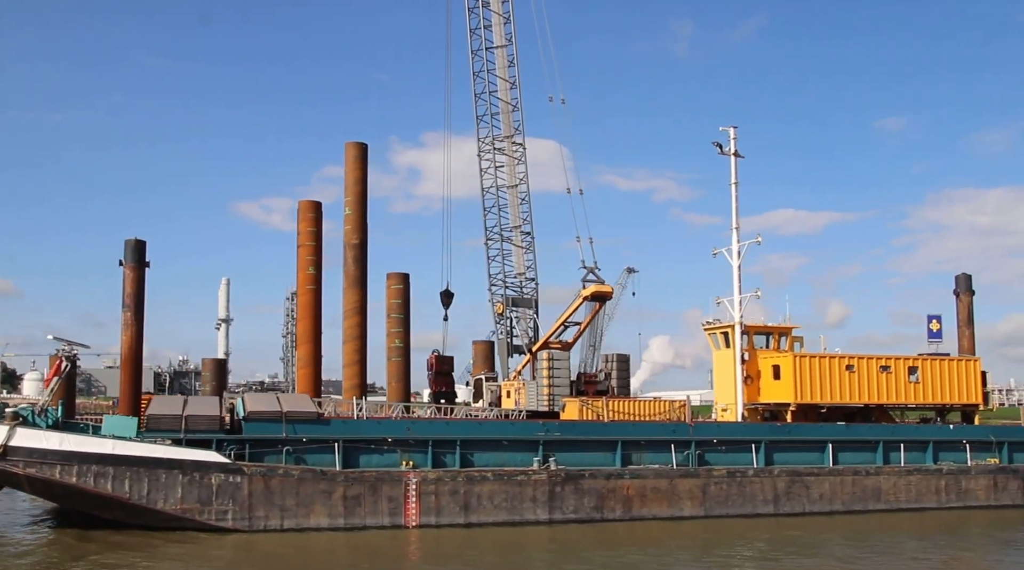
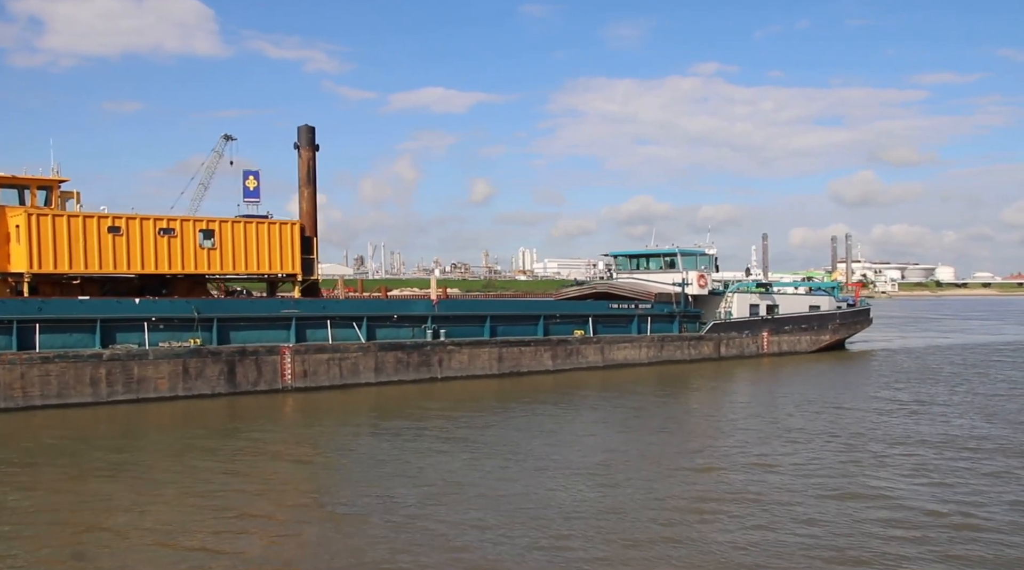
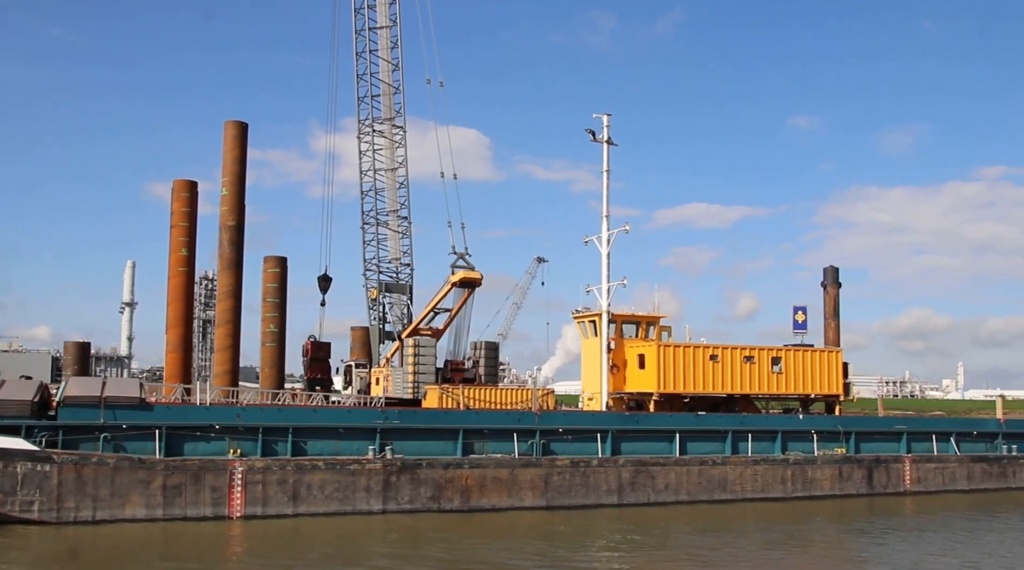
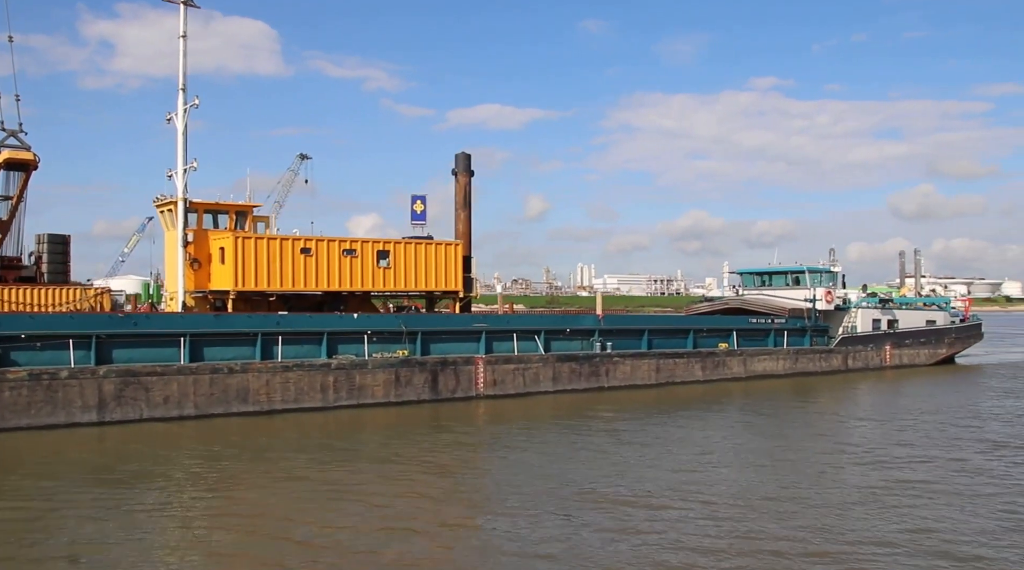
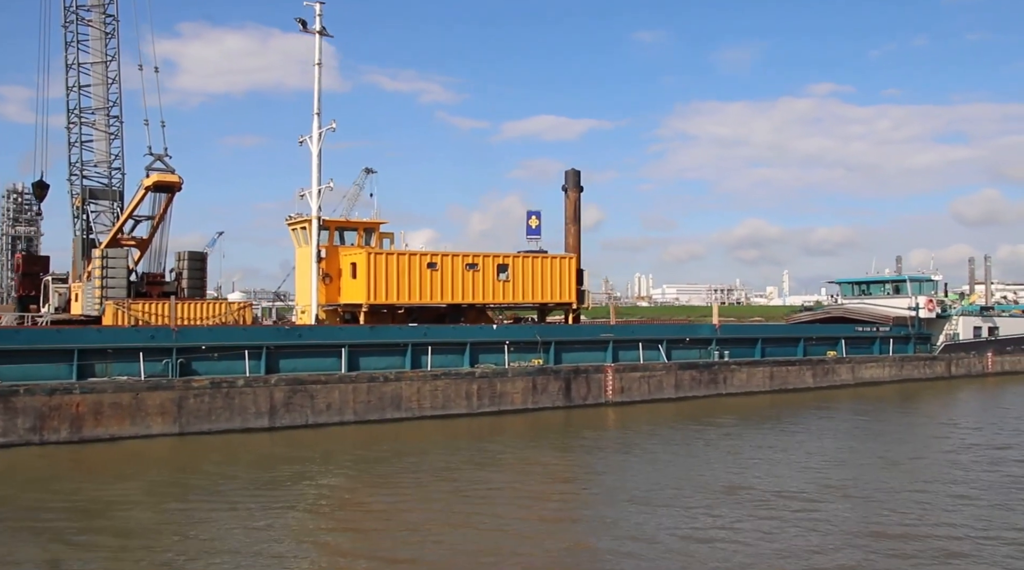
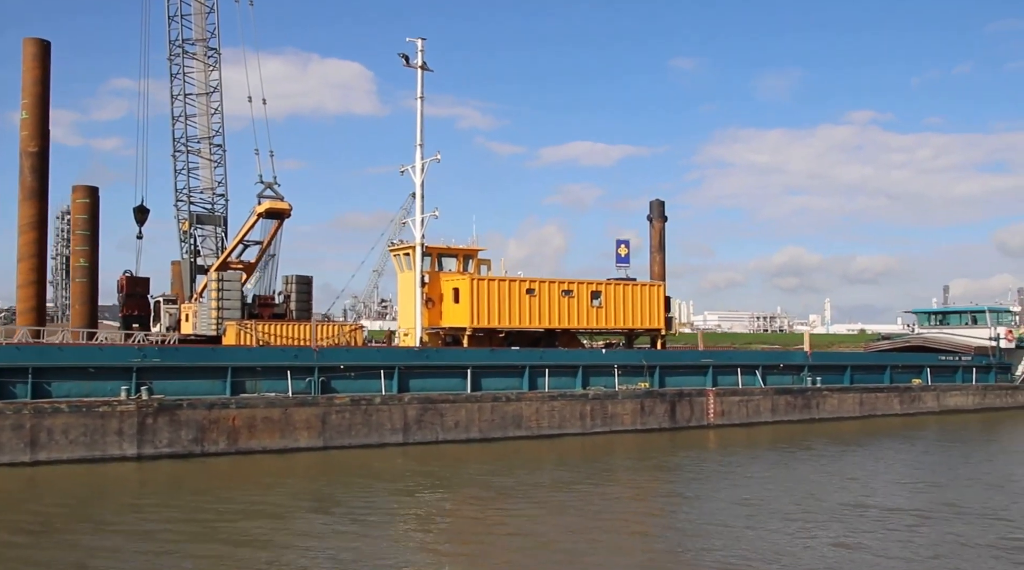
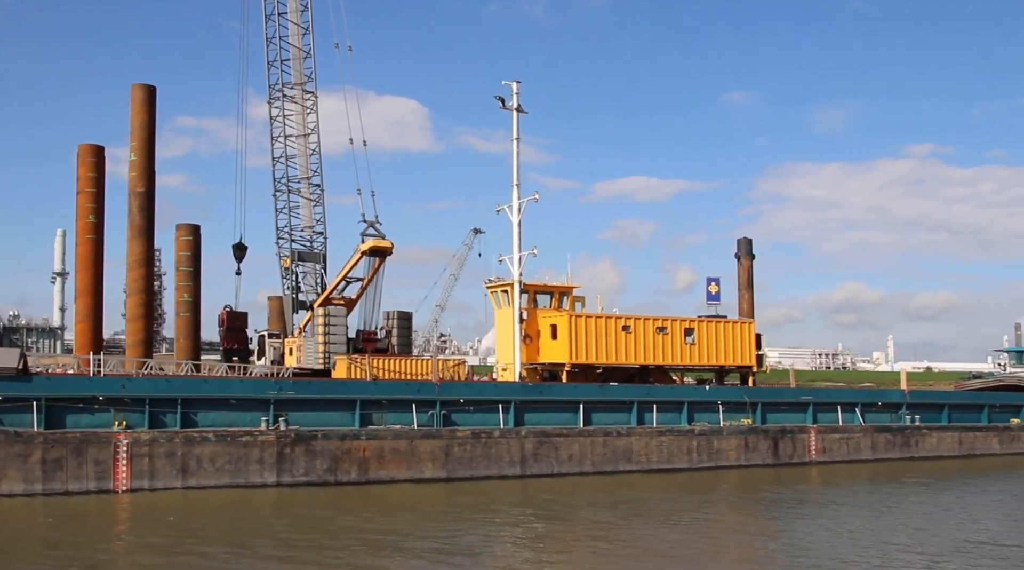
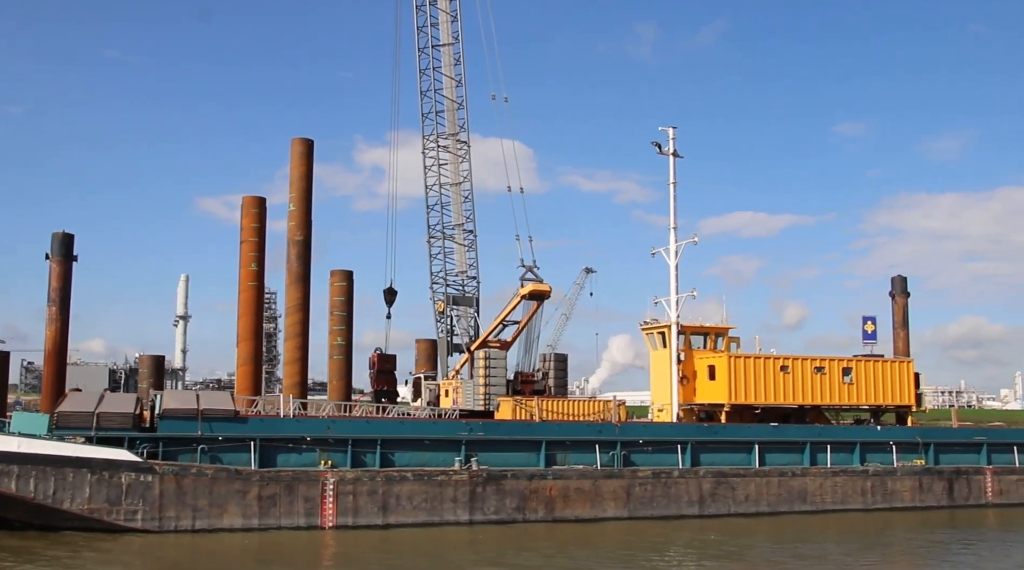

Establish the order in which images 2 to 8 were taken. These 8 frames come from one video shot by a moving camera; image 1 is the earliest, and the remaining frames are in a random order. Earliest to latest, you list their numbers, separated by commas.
8, 3, 7, 6, 5, 4, 2
